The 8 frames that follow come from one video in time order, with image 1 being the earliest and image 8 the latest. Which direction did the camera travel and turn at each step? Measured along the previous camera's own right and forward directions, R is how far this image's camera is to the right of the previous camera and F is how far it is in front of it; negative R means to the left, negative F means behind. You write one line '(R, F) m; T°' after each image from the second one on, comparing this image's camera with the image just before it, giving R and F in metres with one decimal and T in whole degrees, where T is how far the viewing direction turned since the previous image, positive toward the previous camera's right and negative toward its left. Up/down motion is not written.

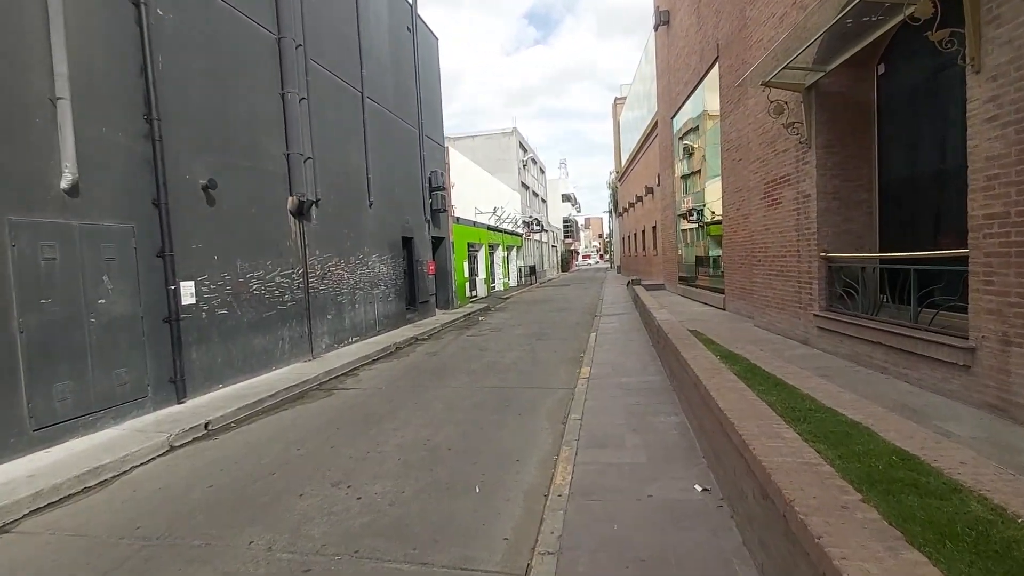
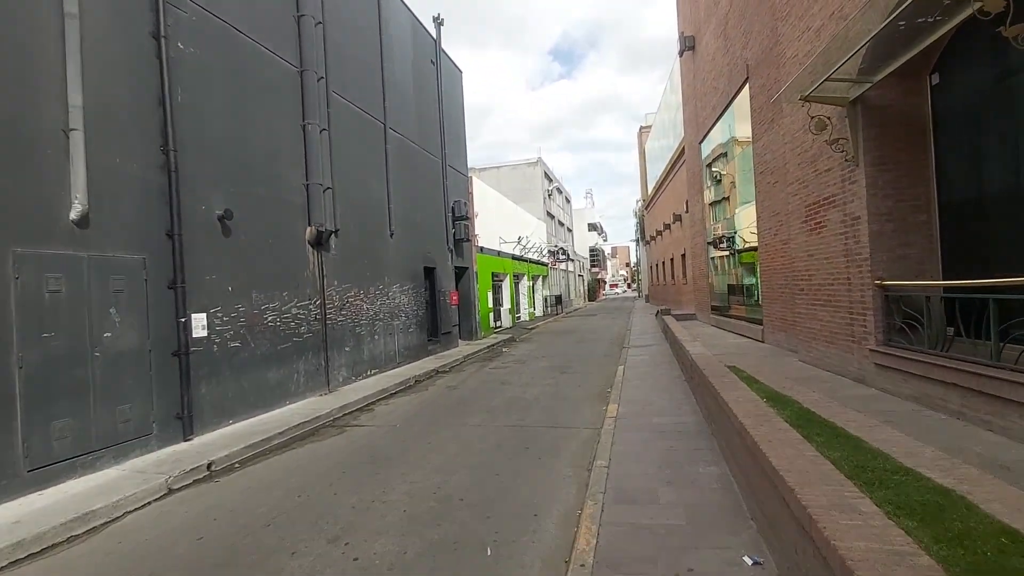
(+0.1, +0.5) m; -3°
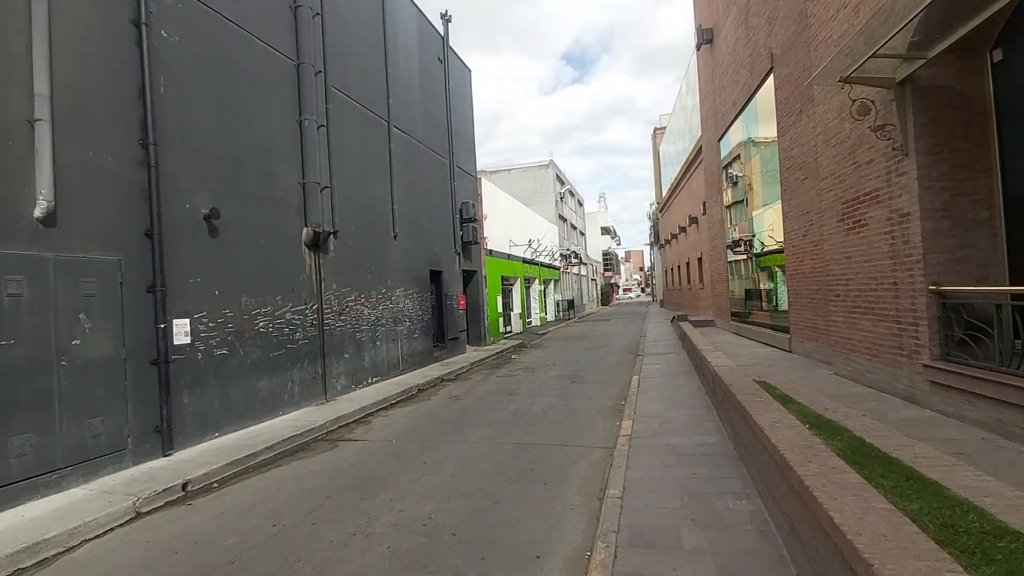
(+0.1, +0.7) m; -1°
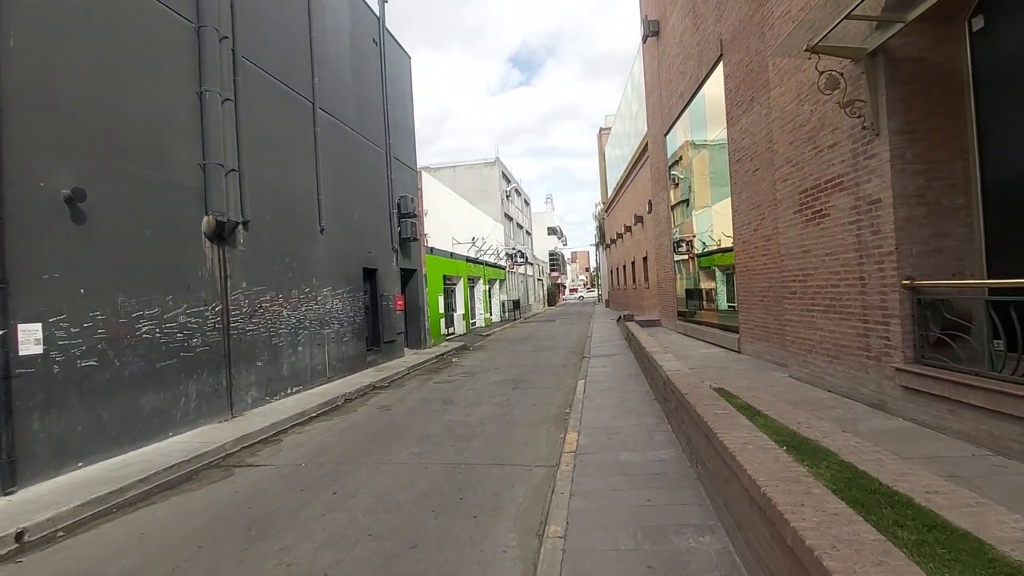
(+0.2, +0.9) m; +6°
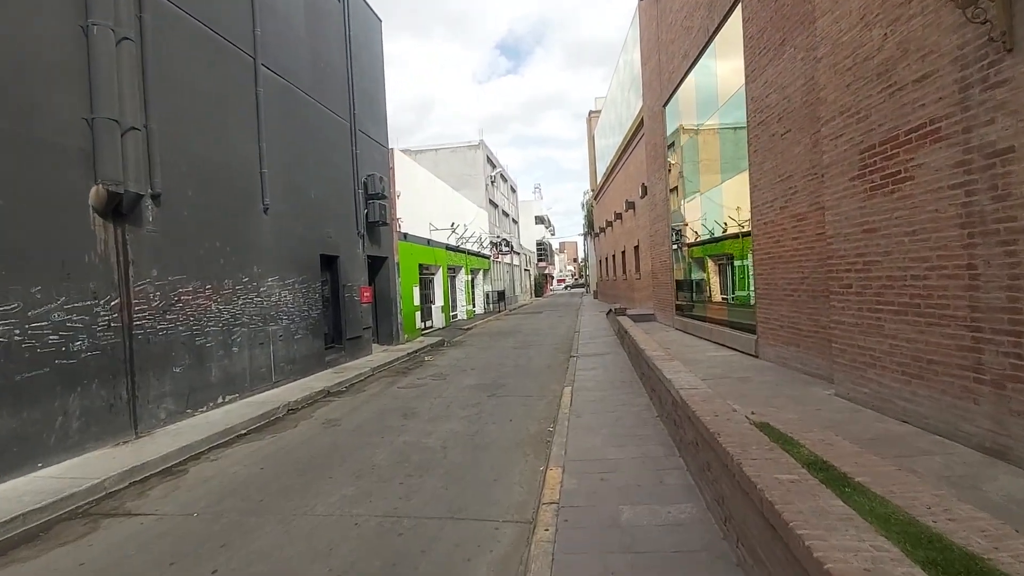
(+0.2, +1.7) m; +1°
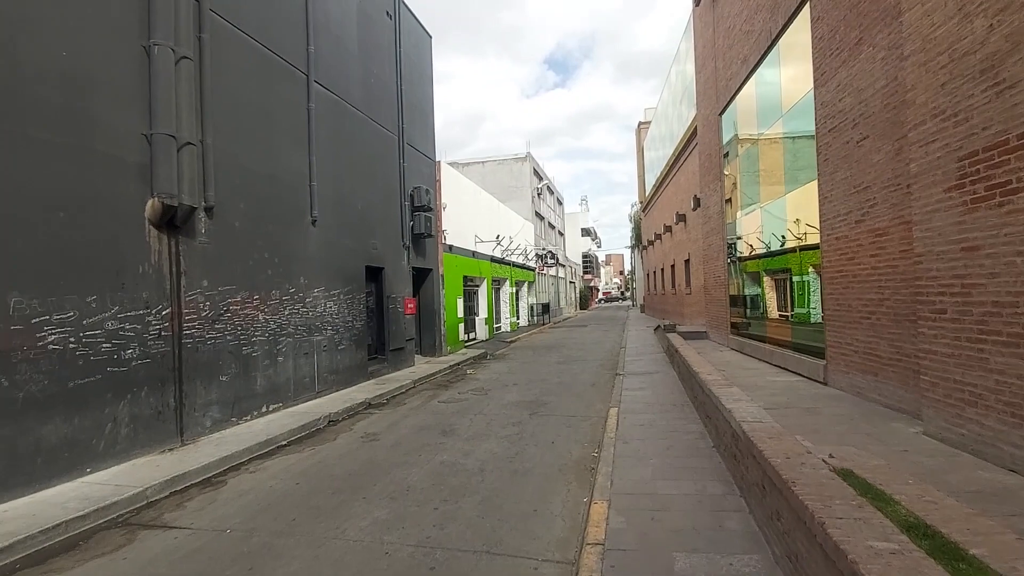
(0.0, +0.3) m; -5°
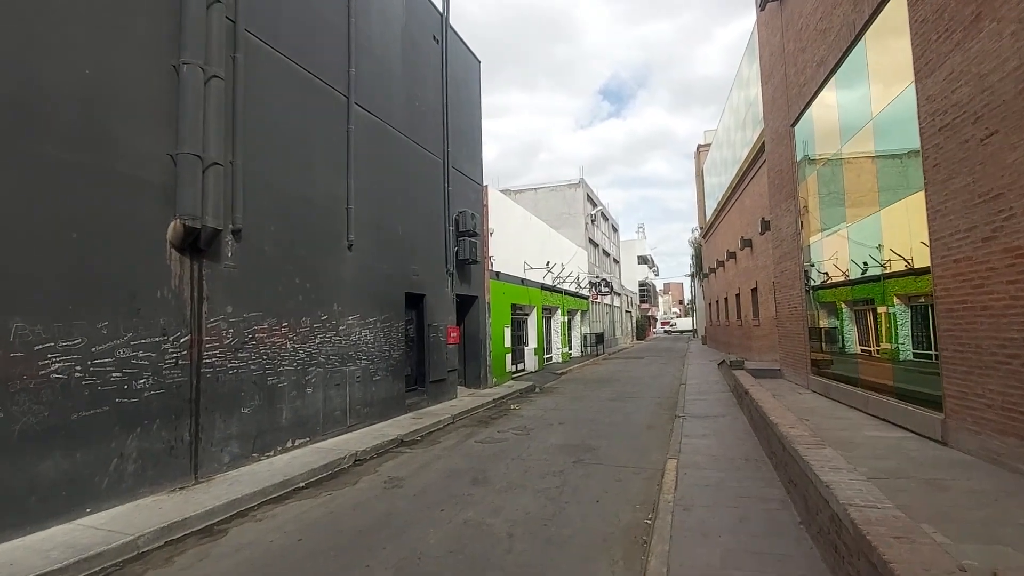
(+0.2, +0.9) m; -6°
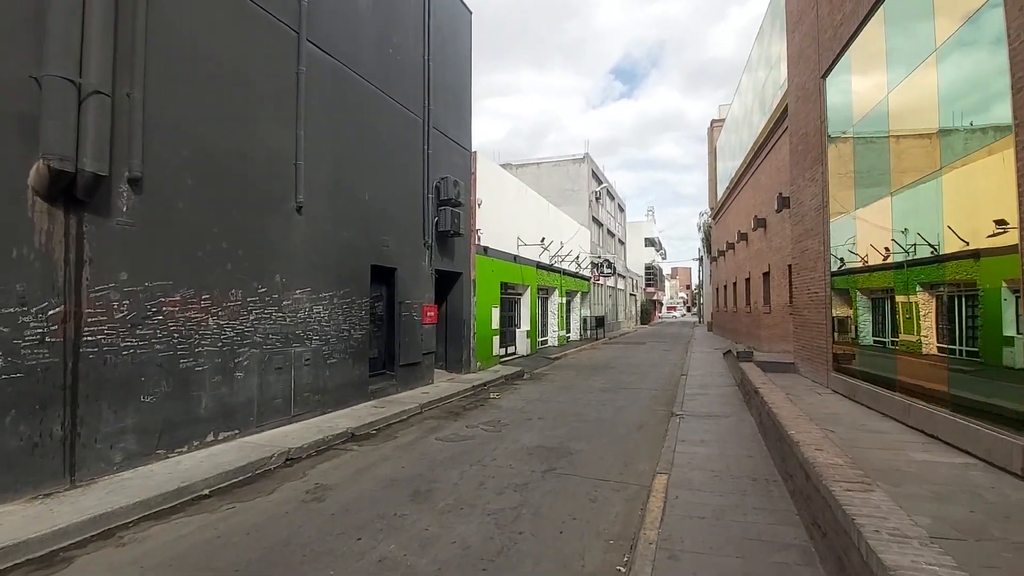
(+0.6, +1.5) m; -1°
